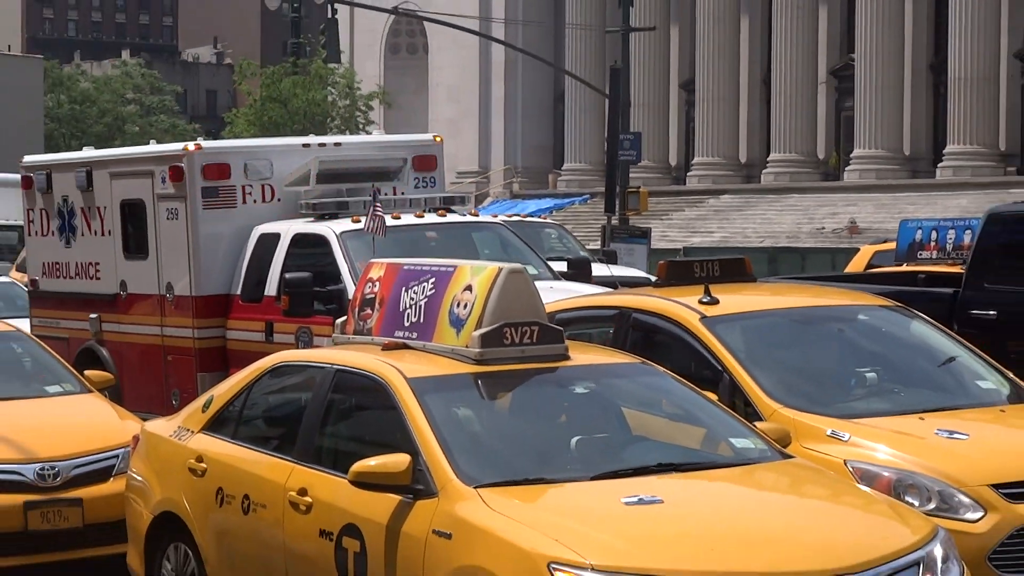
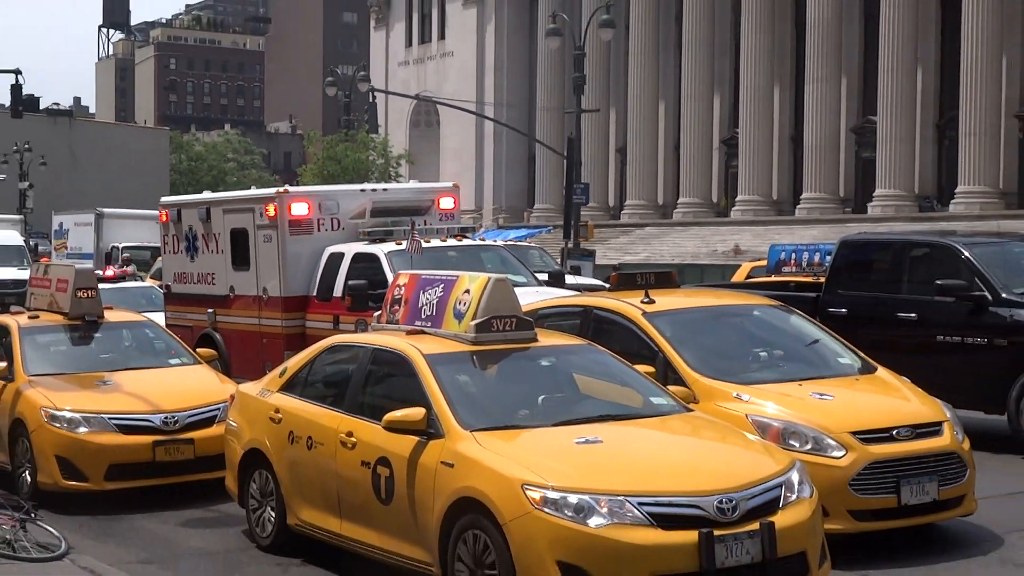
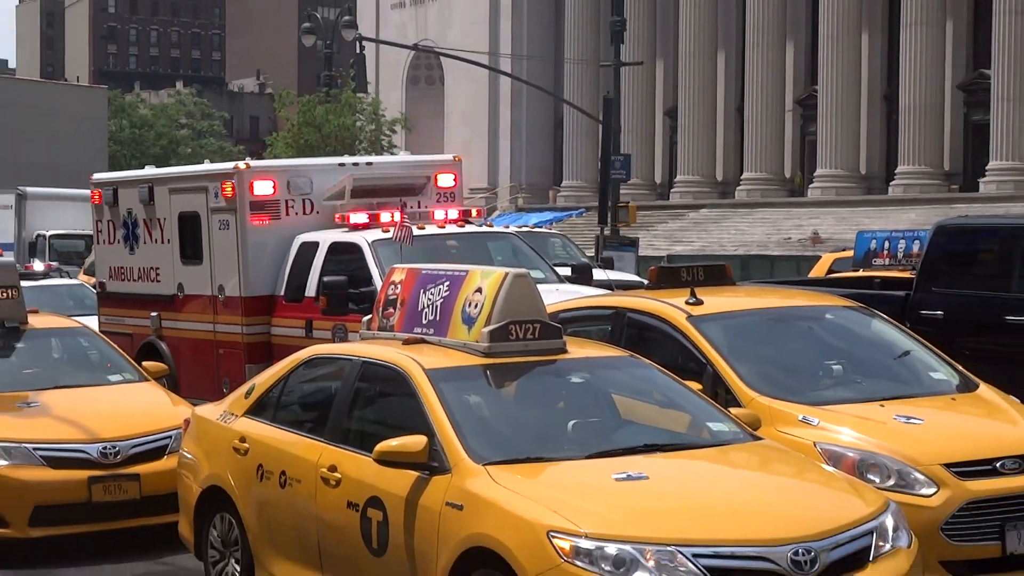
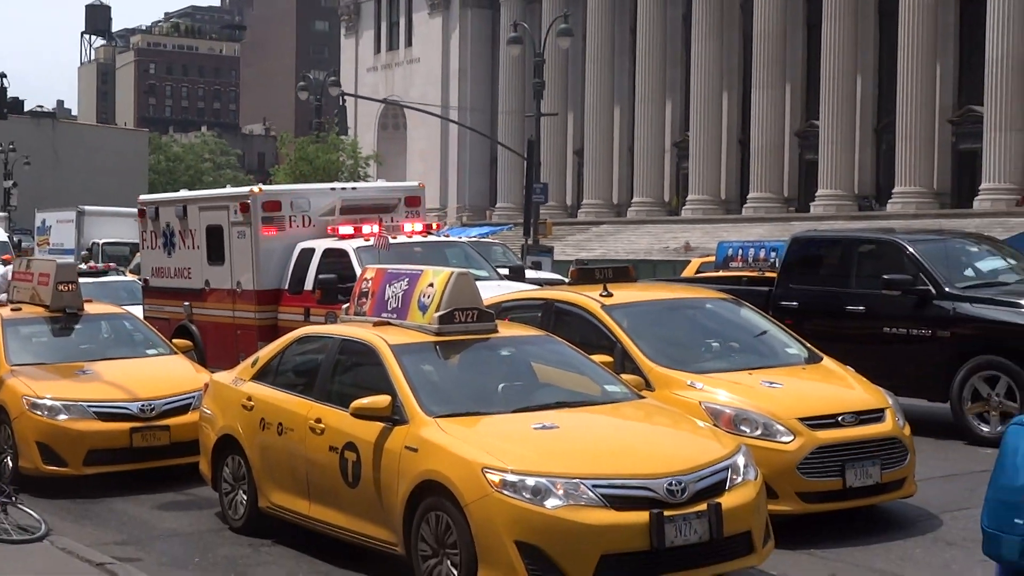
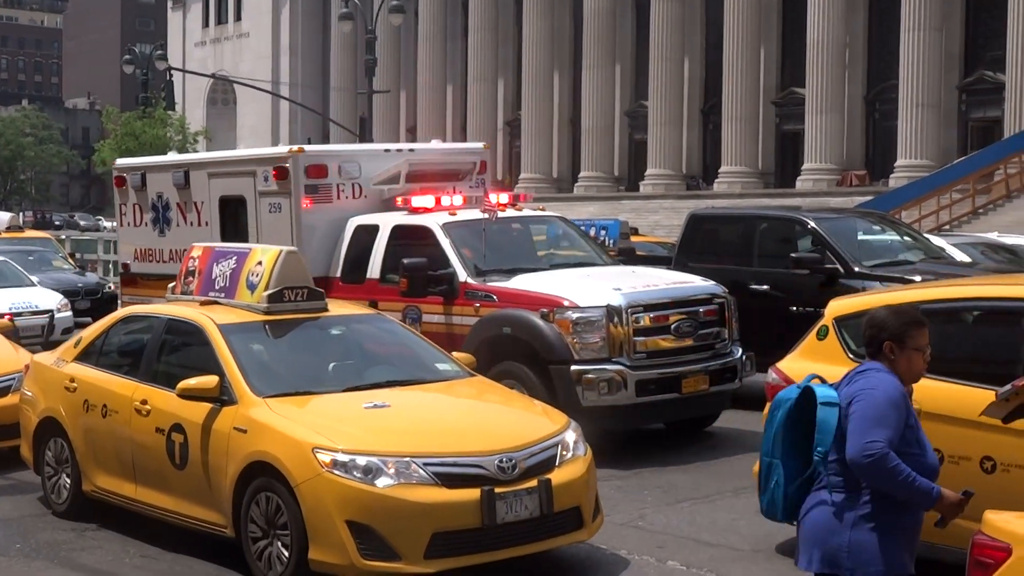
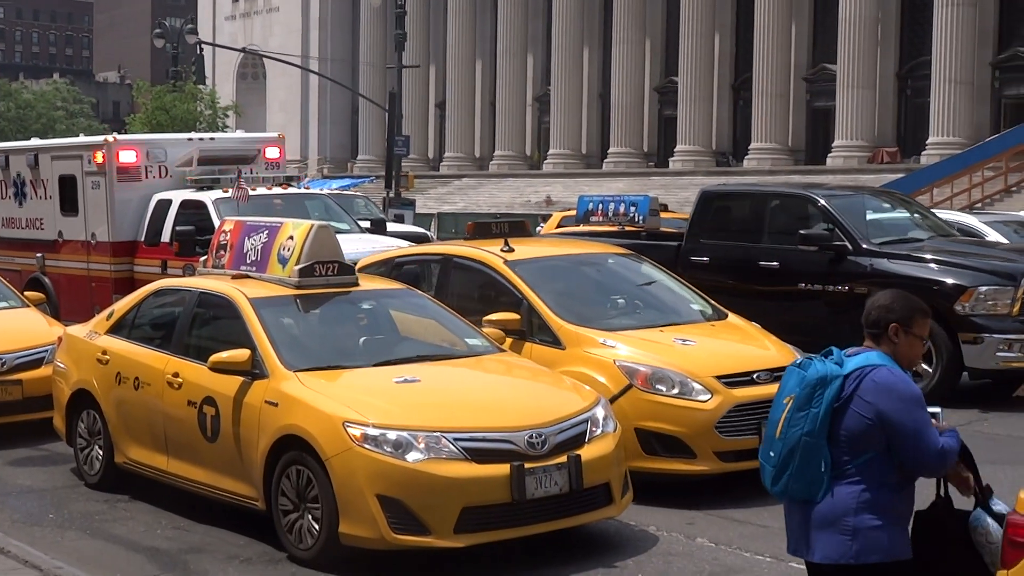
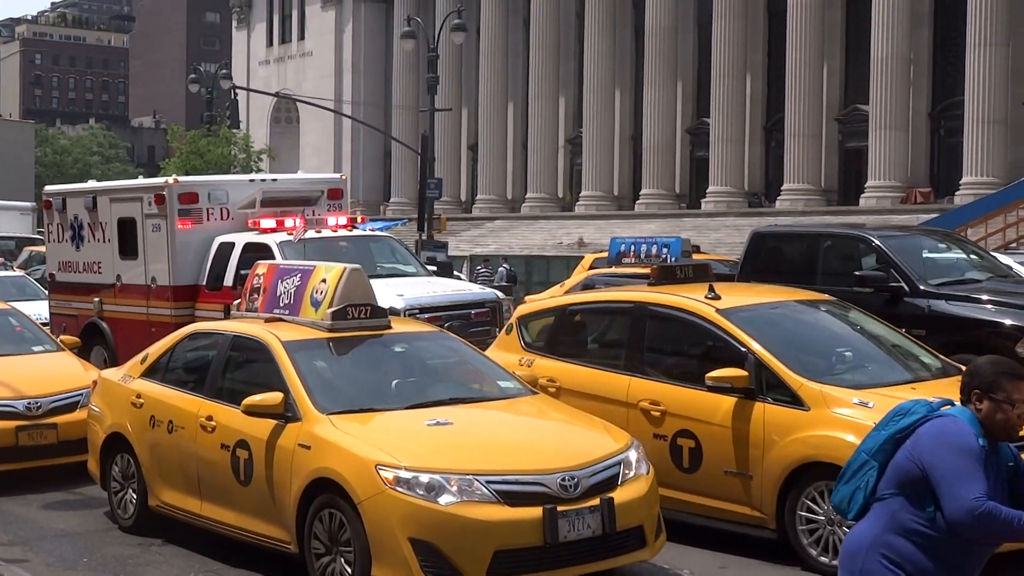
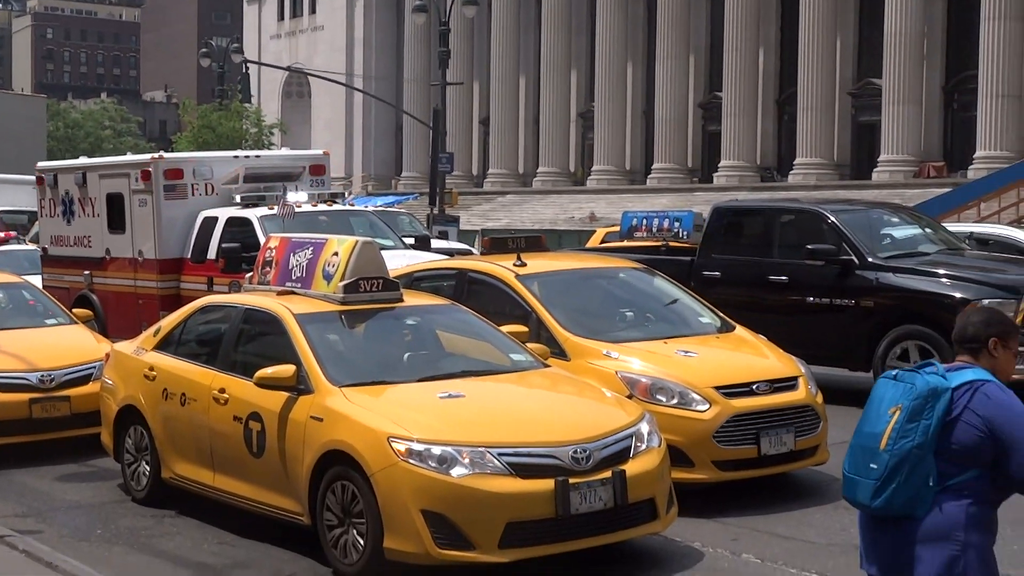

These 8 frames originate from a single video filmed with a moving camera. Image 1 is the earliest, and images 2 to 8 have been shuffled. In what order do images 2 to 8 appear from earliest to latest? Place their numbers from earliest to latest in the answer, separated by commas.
3, 2, 4, 8, 6, 7, 5
